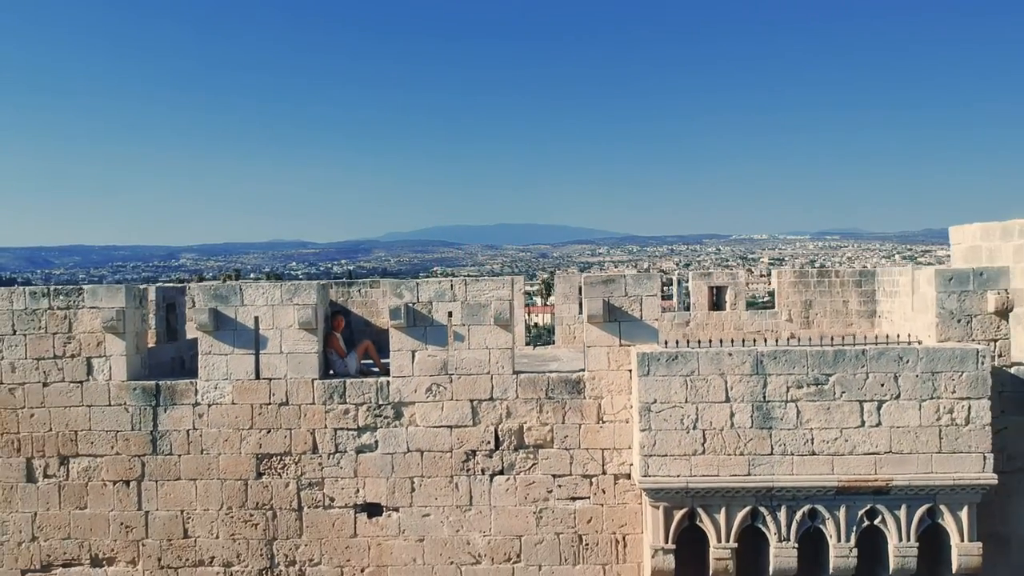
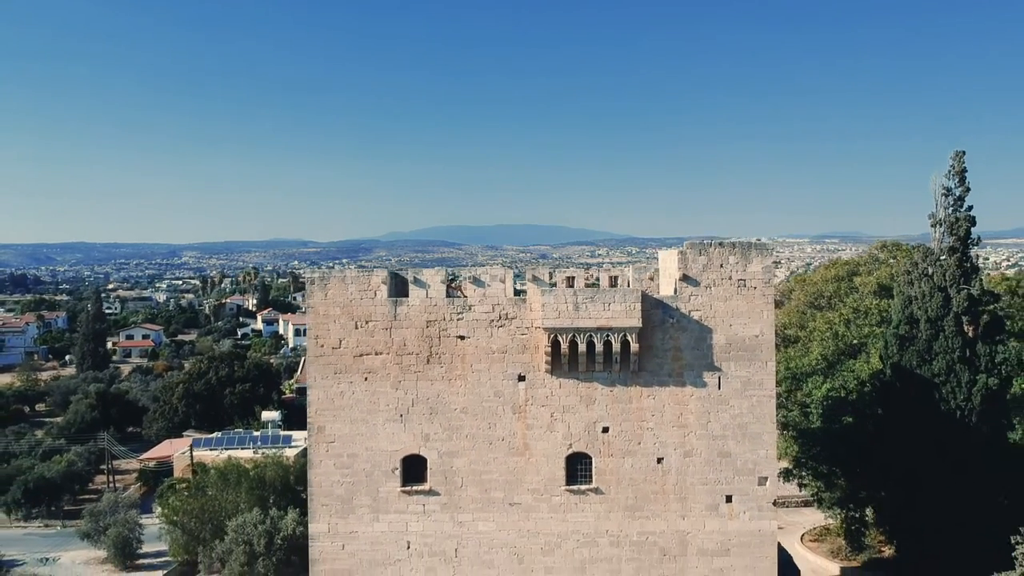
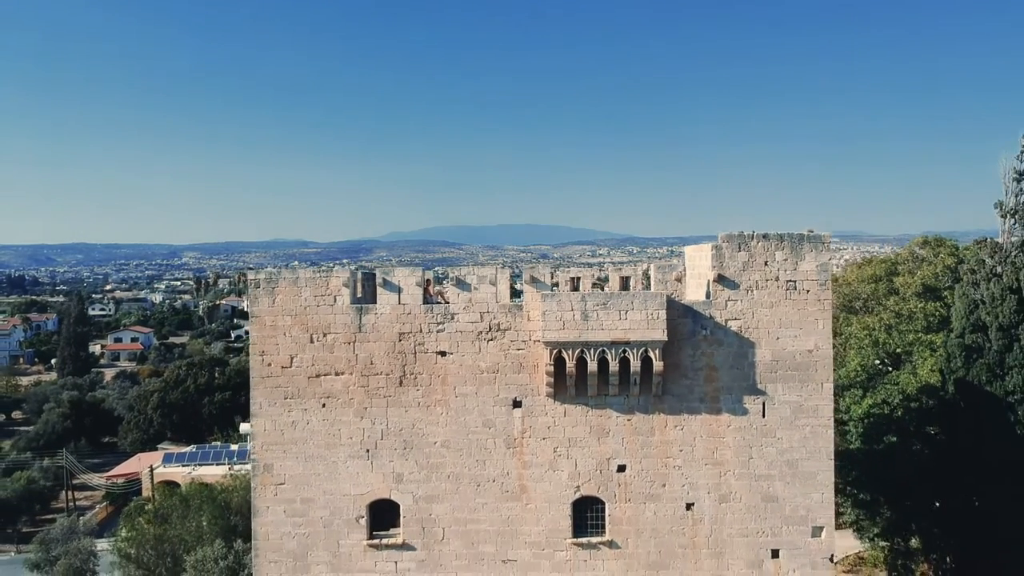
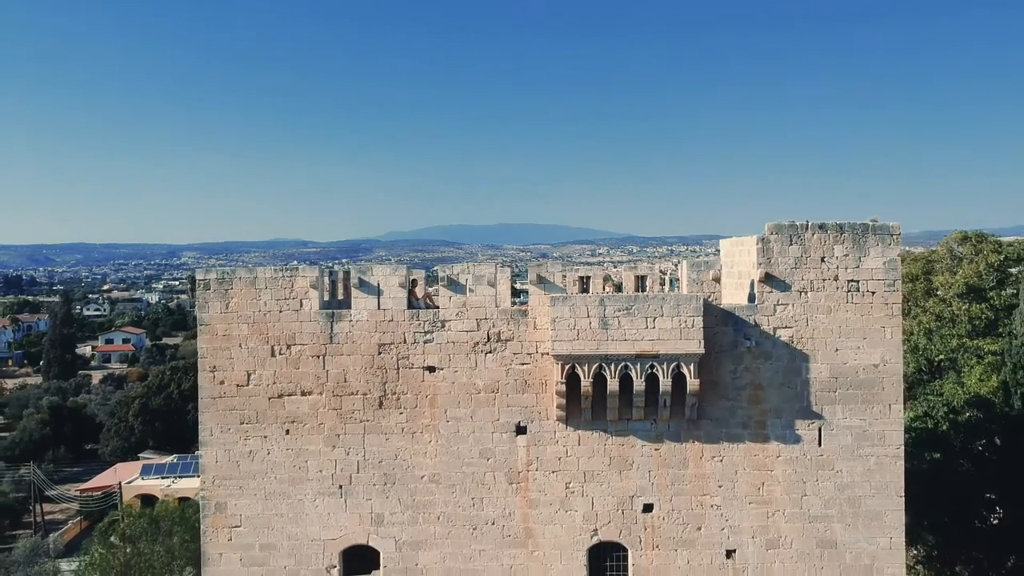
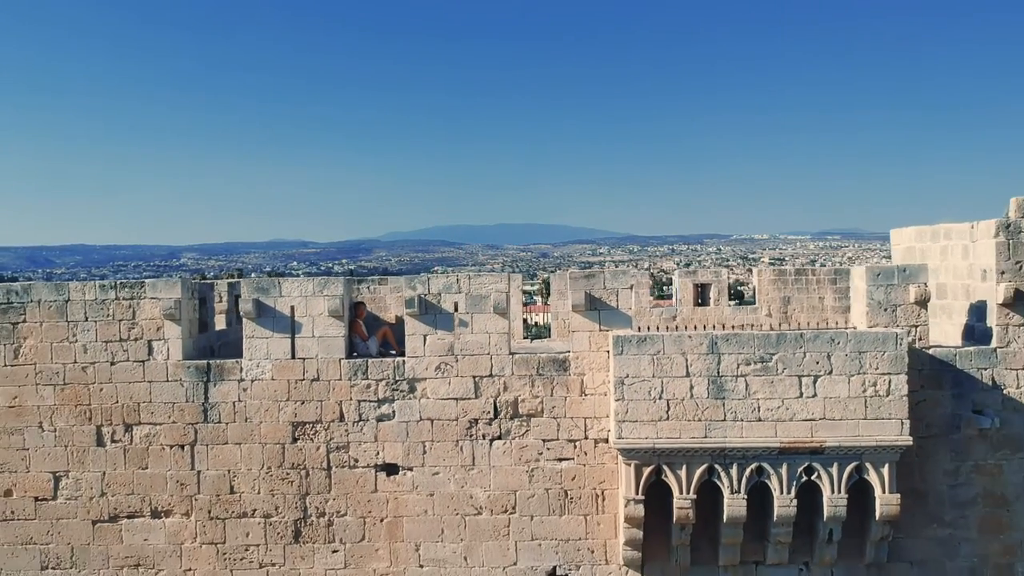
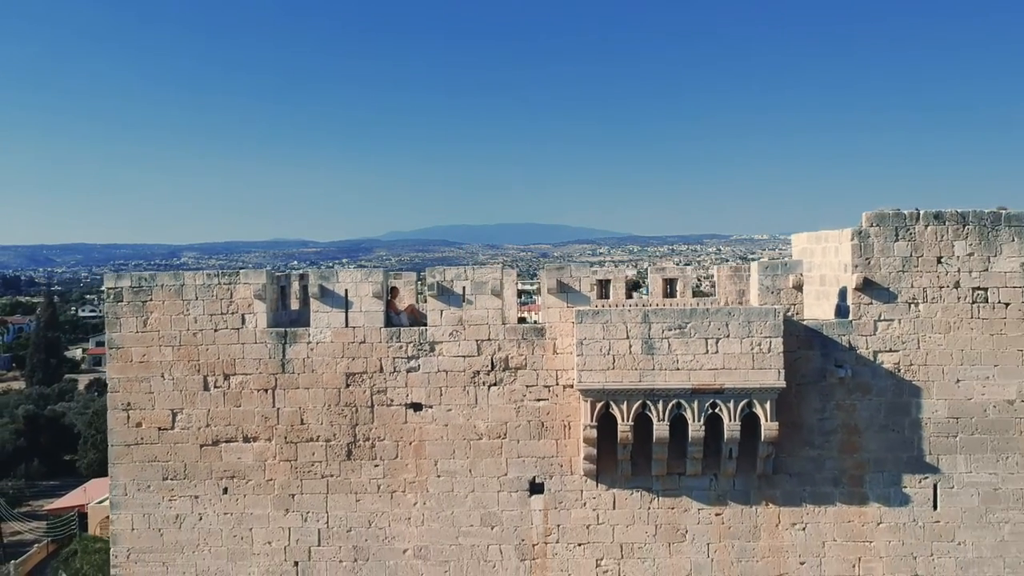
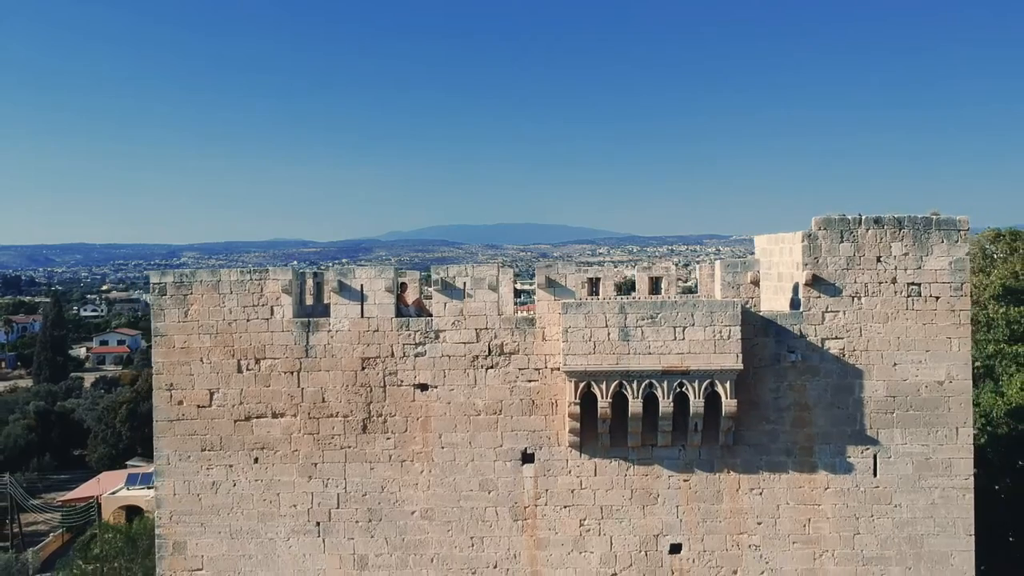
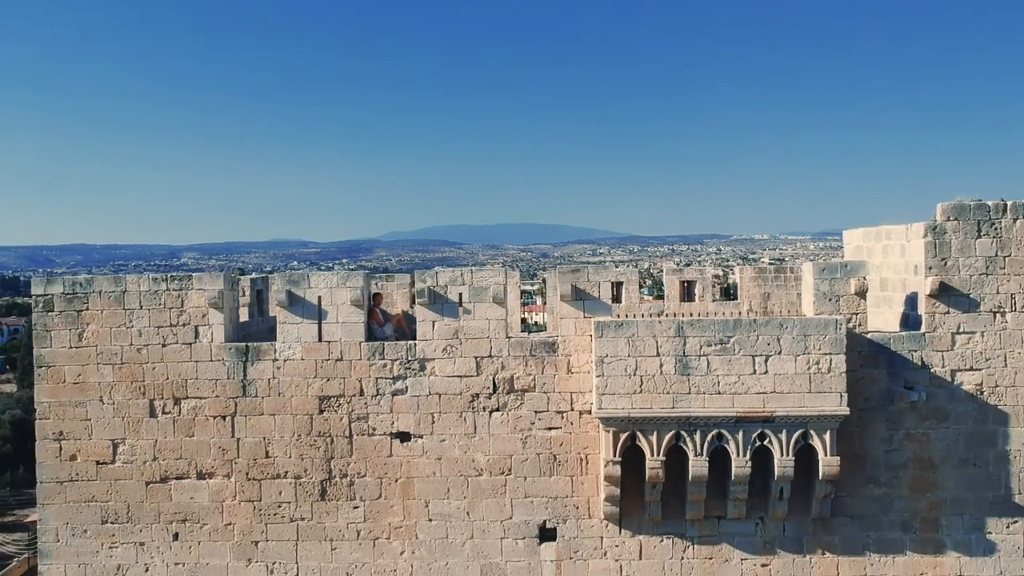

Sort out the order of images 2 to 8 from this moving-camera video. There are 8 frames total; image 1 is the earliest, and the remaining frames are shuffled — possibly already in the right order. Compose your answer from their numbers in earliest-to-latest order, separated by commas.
5, 8, 6, 7, 4, 3, 2
